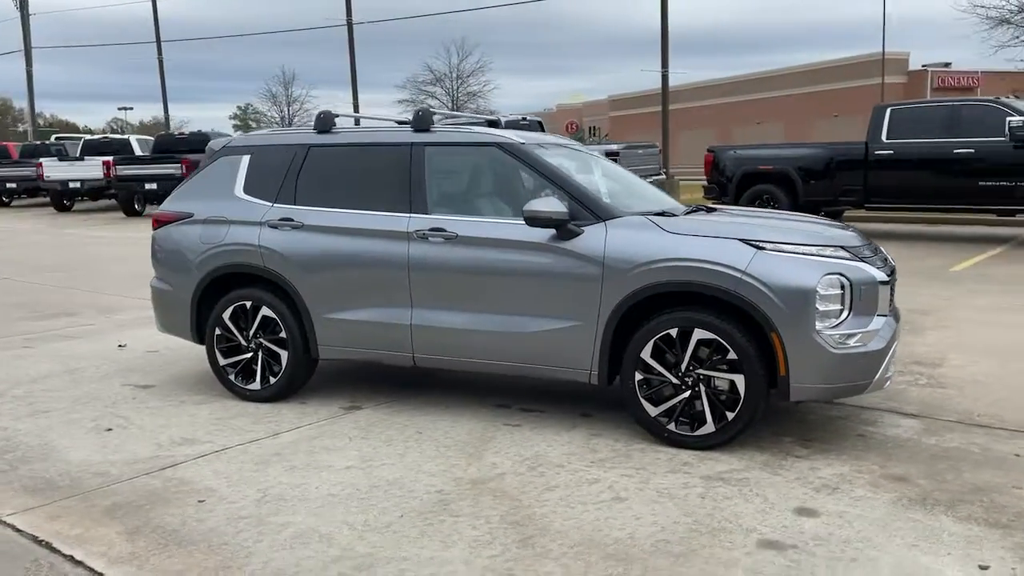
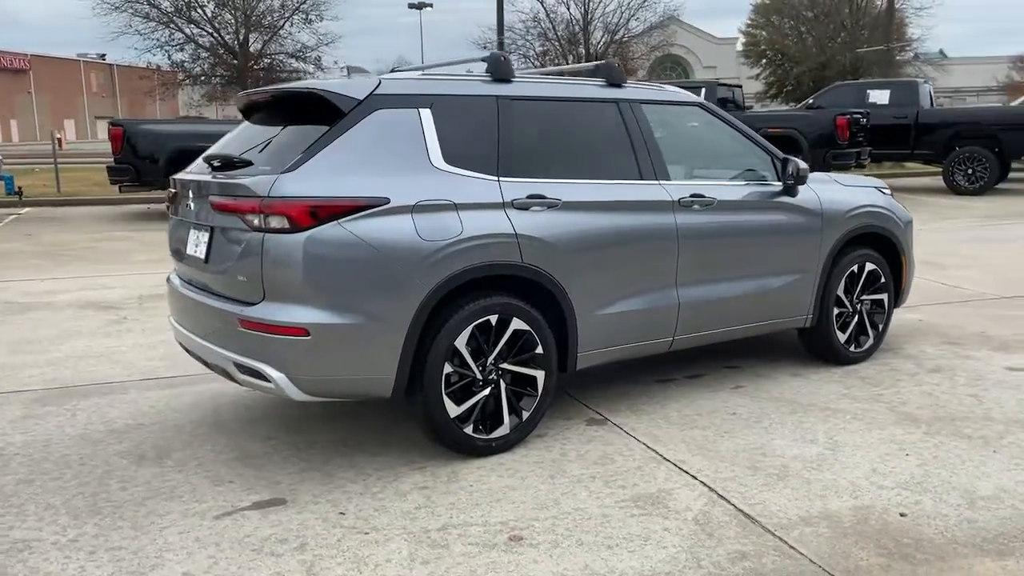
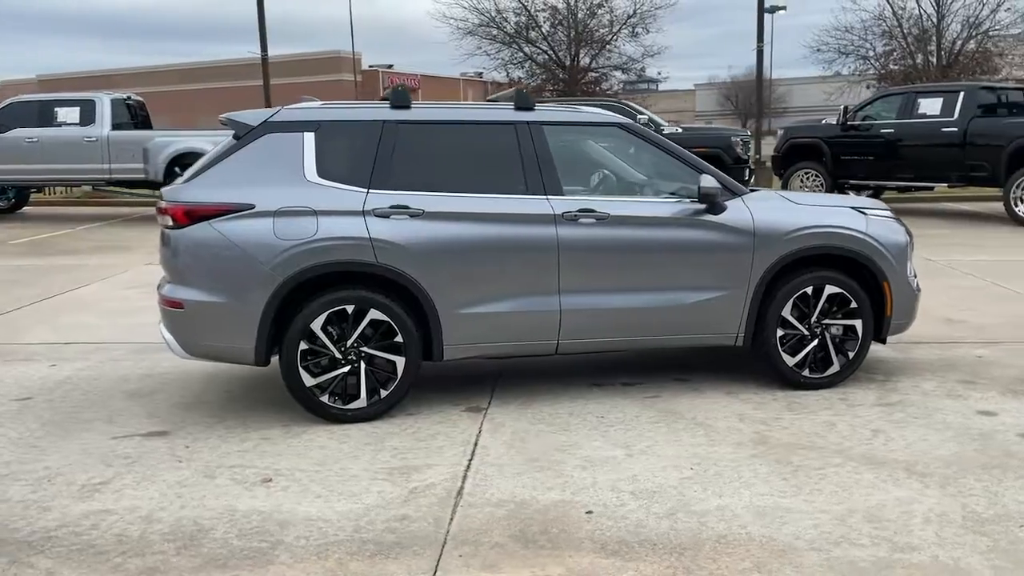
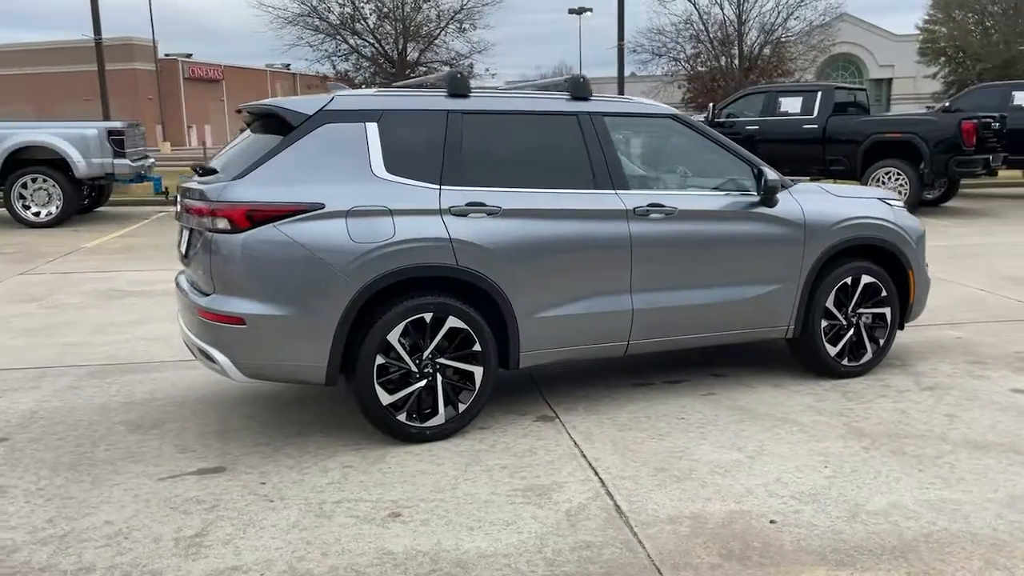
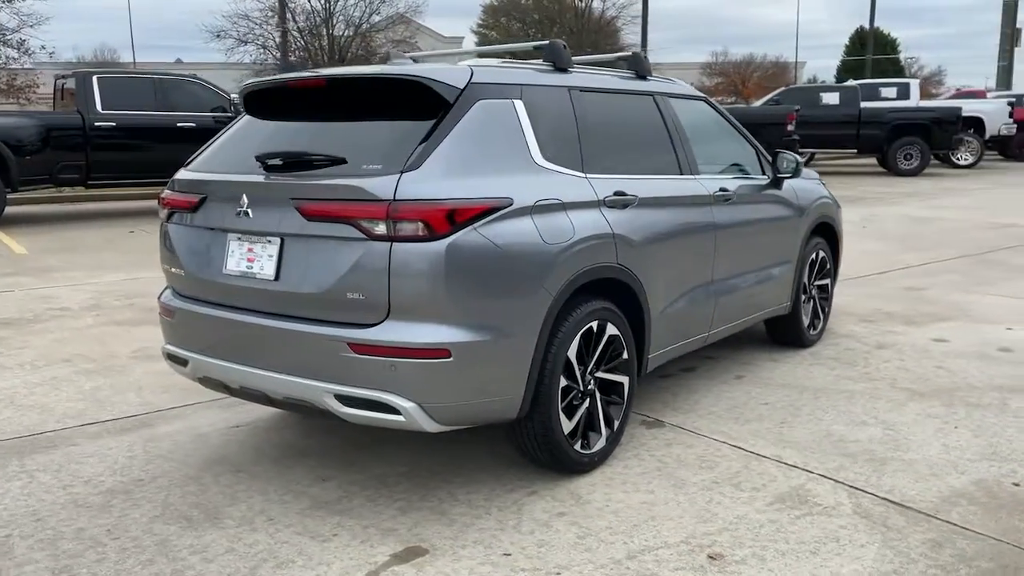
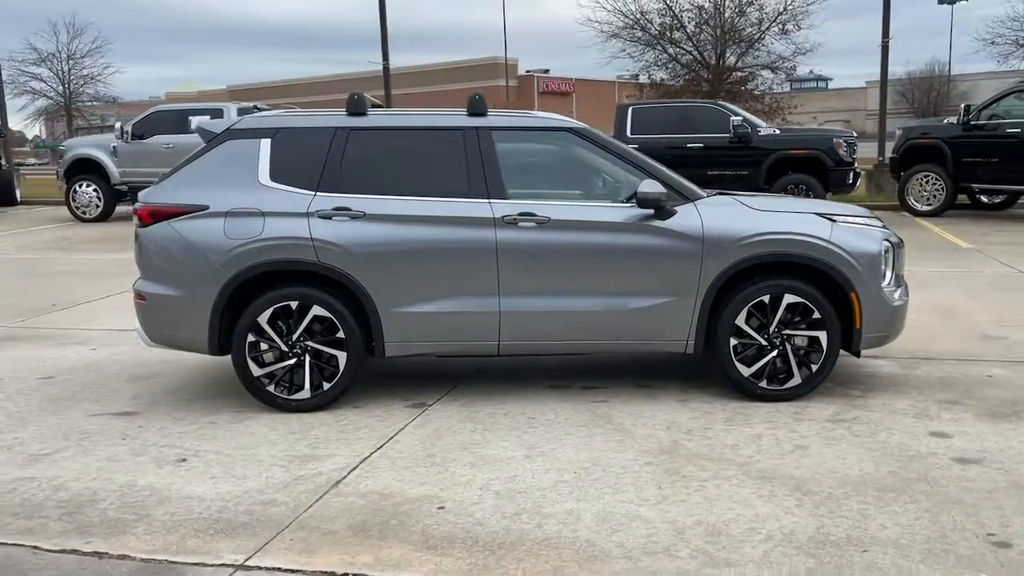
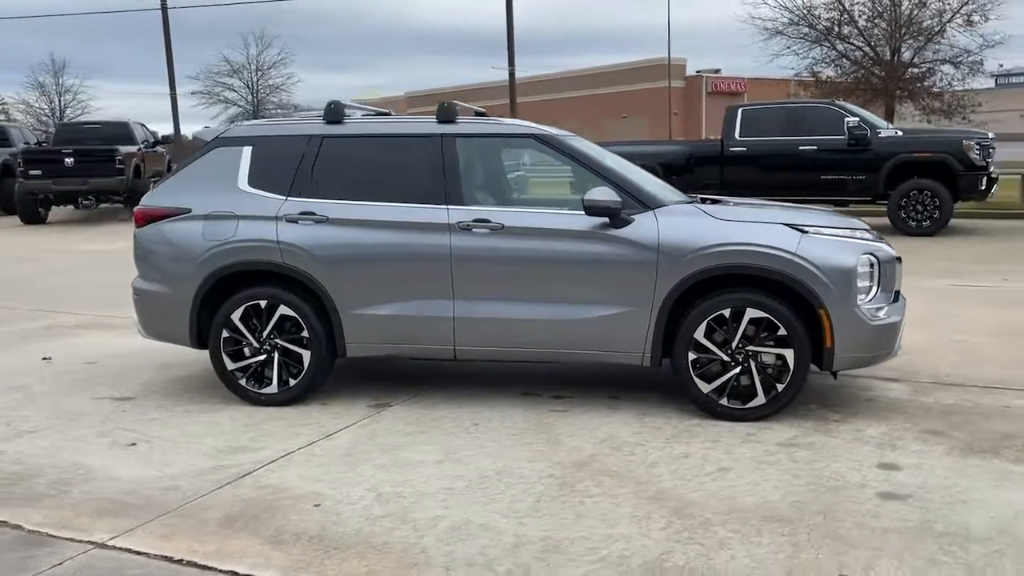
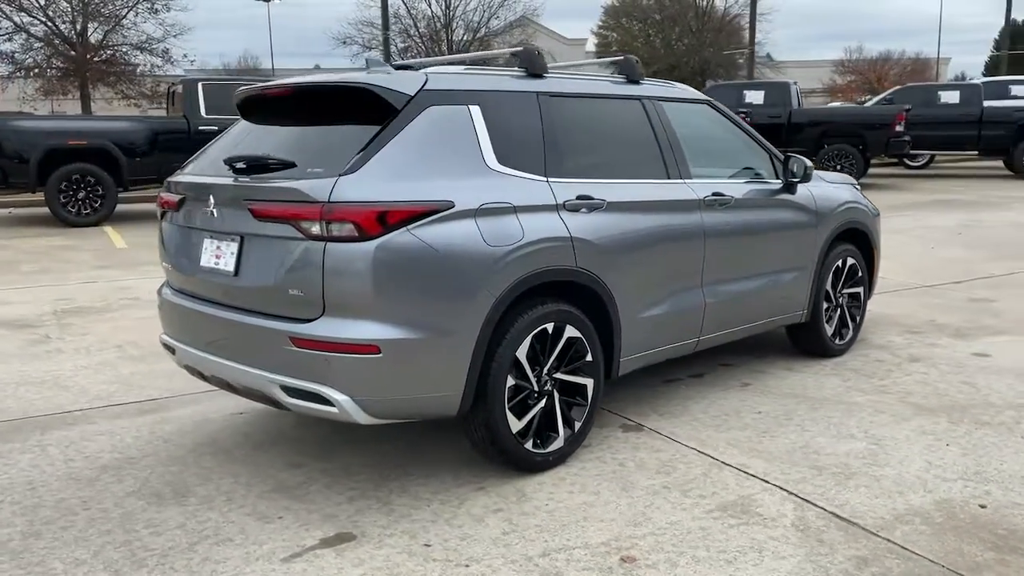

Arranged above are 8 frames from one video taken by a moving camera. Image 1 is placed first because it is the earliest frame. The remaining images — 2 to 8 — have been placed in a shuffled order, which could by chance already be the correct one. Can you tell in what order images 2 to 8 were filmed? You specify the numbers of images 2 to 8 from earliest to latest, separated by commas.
7, 6, 3, 4, 2, 8, 5
